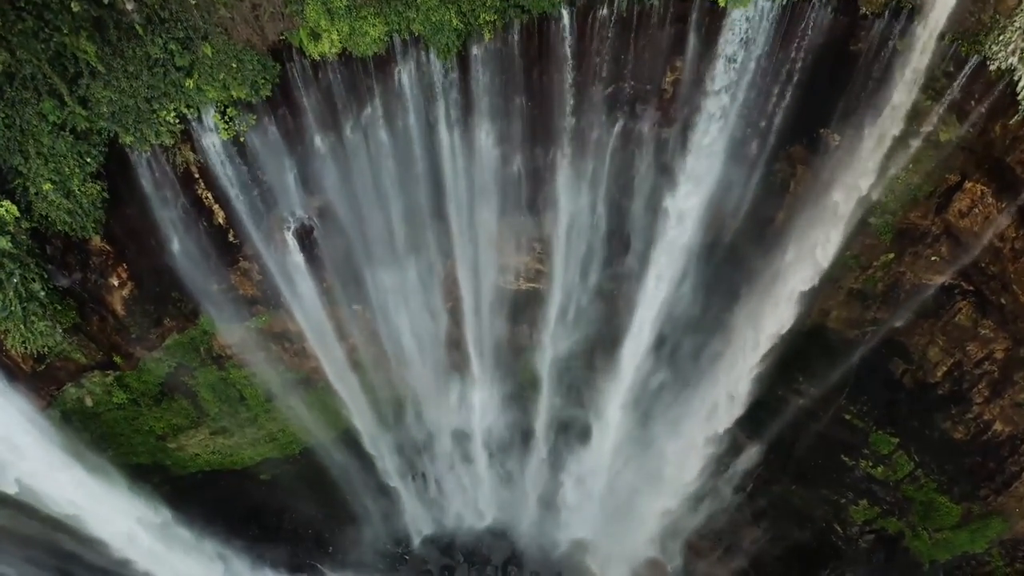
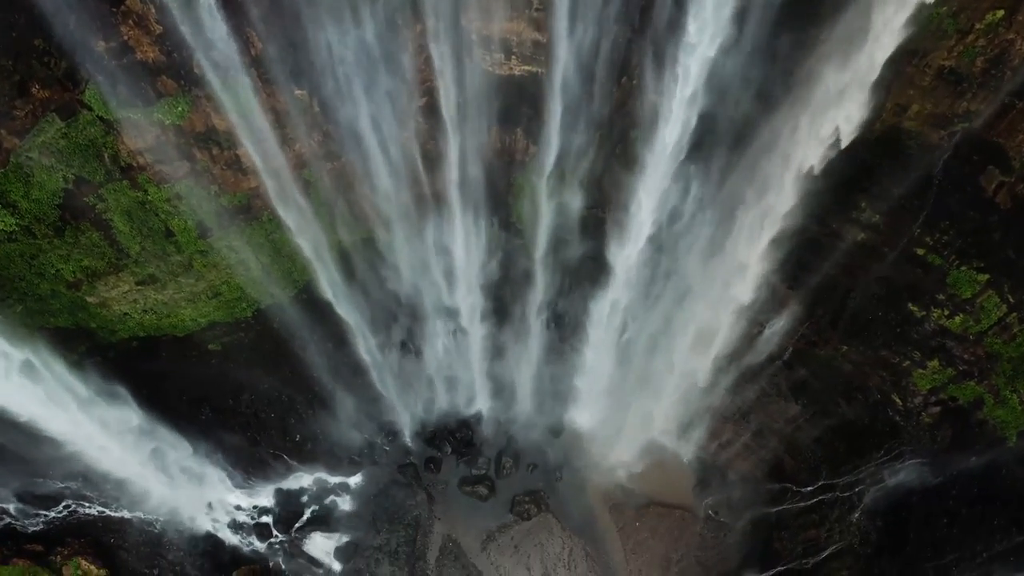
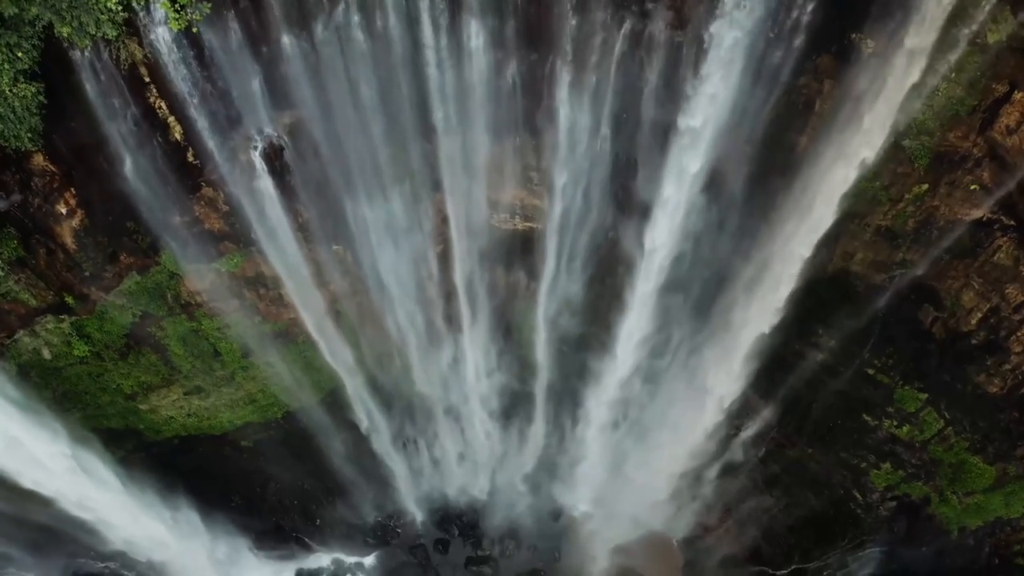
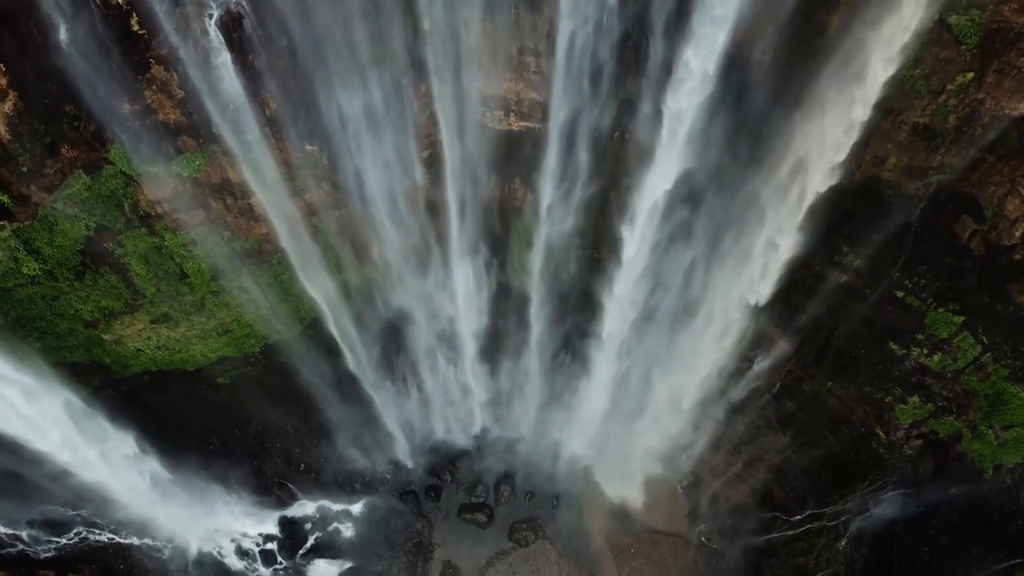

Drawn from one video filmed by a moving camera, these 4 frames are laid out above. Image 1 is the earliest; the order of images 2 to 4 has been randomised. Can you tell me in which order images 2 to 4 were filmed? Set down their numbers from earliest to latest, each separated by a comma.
3, 4, 2
